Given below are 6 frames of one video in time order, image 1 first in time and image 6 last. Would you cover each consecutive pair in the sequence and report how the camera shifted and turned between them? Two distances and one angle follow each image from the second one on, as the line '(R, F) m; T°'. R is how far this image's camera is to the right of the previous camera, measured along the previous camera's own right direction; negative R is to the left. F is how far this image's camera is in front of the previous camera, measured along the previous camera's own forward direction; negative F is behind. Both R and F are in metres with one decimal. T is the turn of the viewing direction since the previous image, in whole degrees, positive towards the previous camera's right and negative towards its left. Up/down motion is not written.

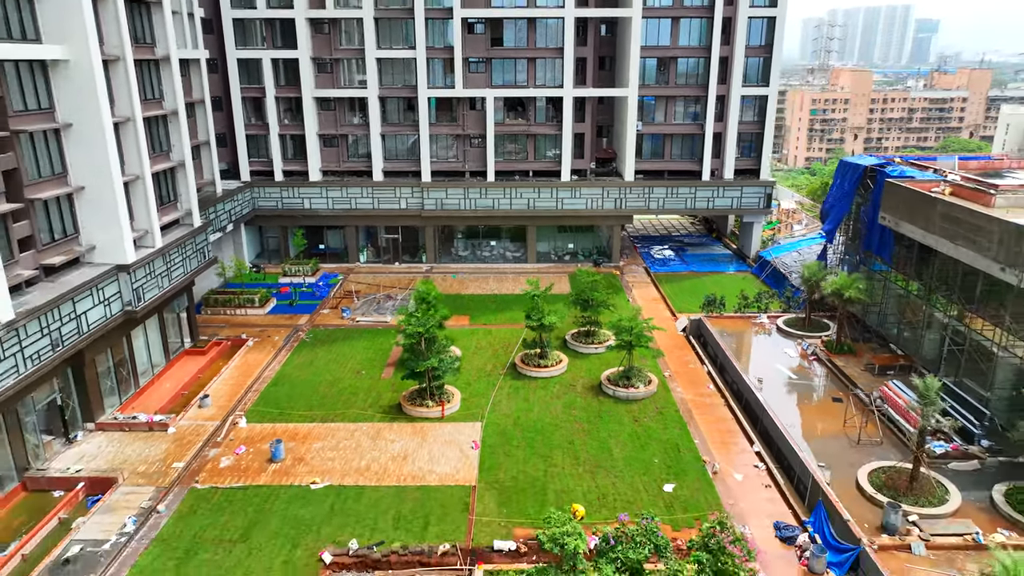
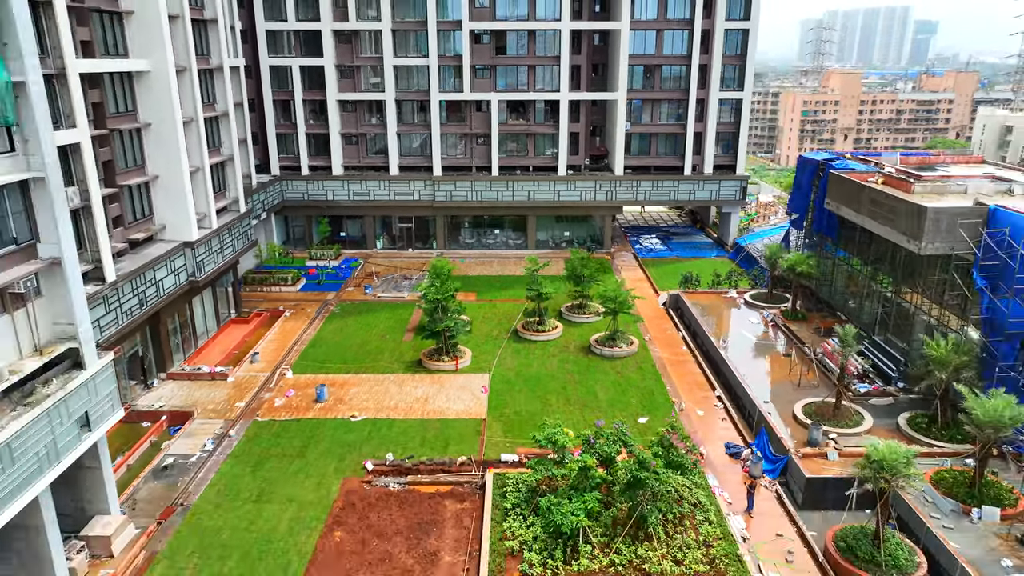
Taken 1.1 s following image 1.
(-0.1, -4.3) m; 0°
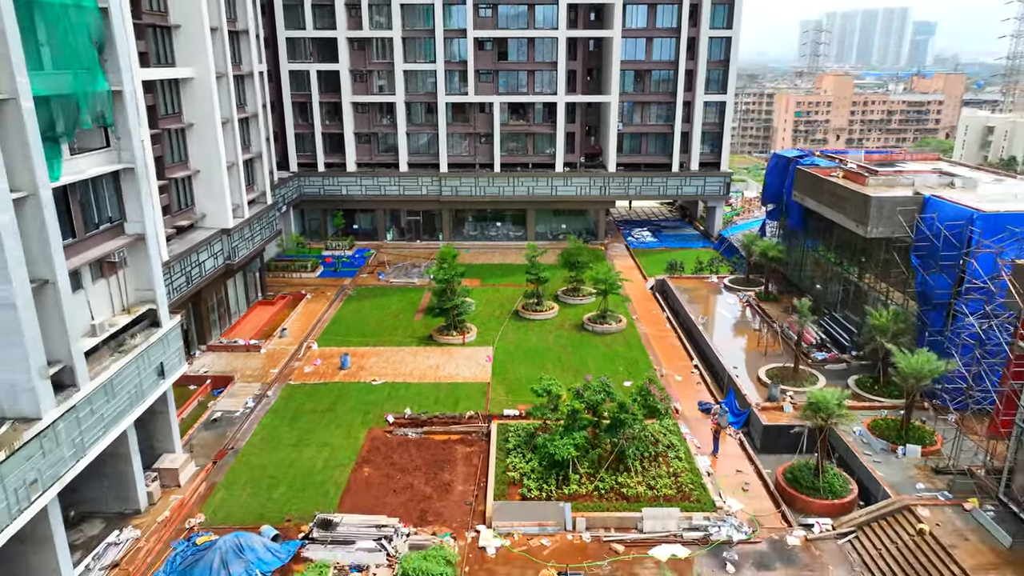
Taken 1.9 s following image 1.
(0.0, -3.3) m; 0°
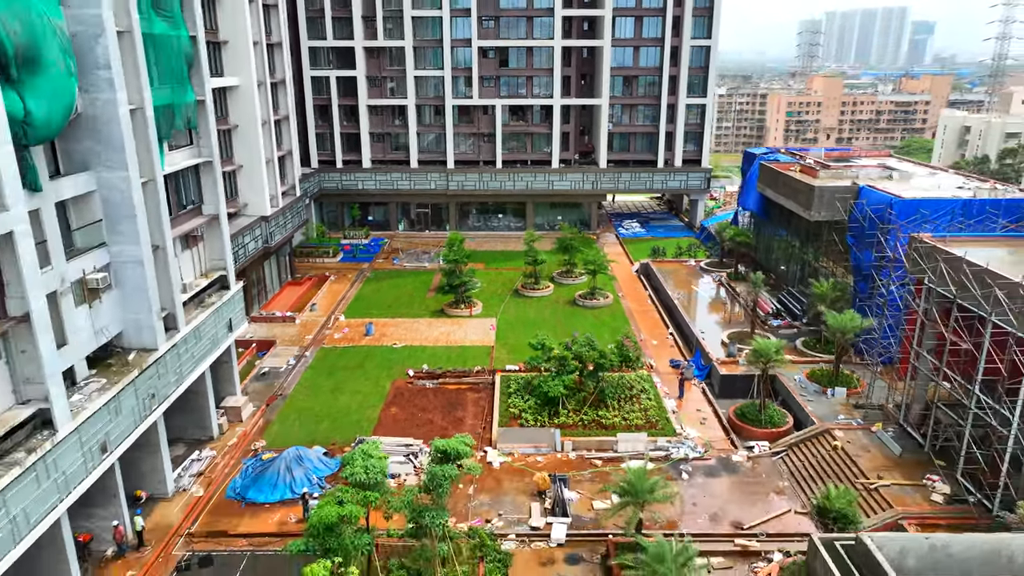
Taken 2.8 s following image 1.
(0.0, -4.6) m; 0°
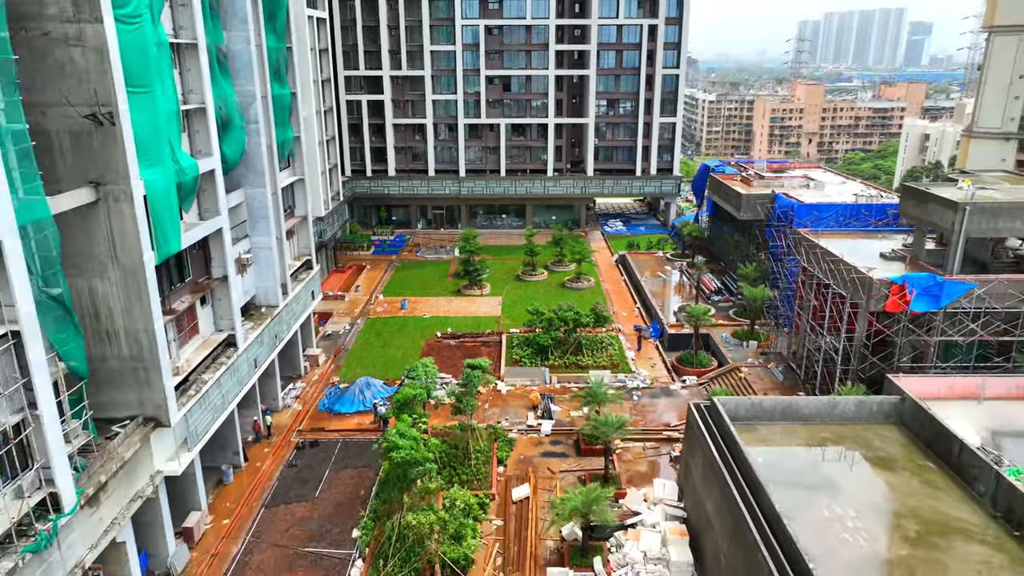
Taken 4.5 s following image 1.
(-0.1, -9.3) m; 0°
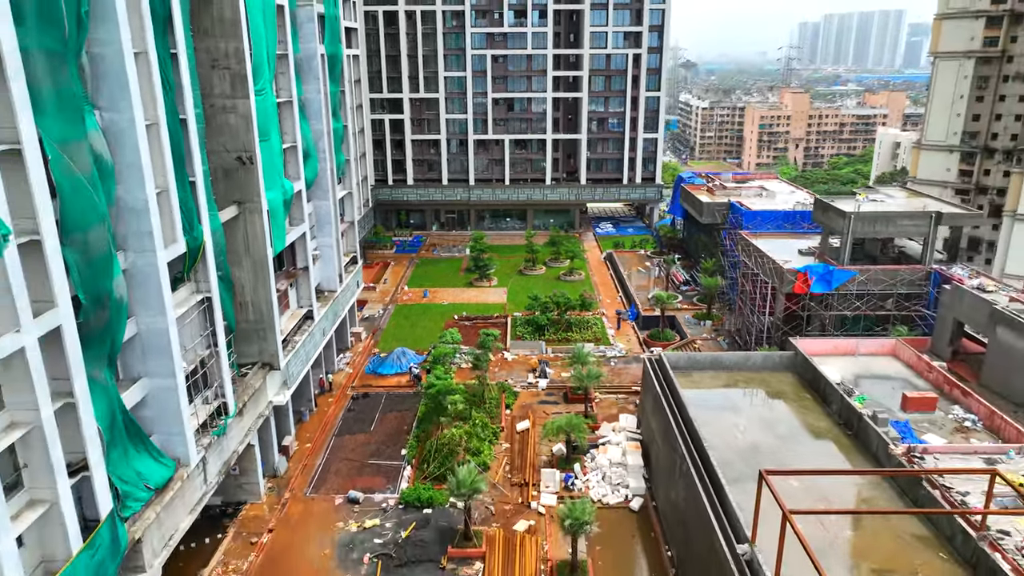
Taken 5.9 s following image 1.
(-0.1, -8.4) m; 0°
